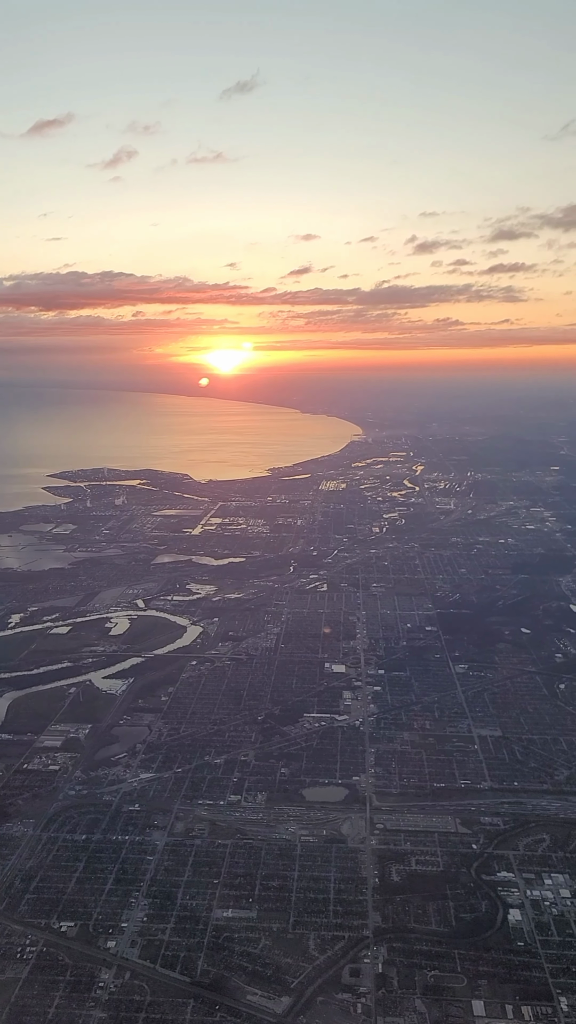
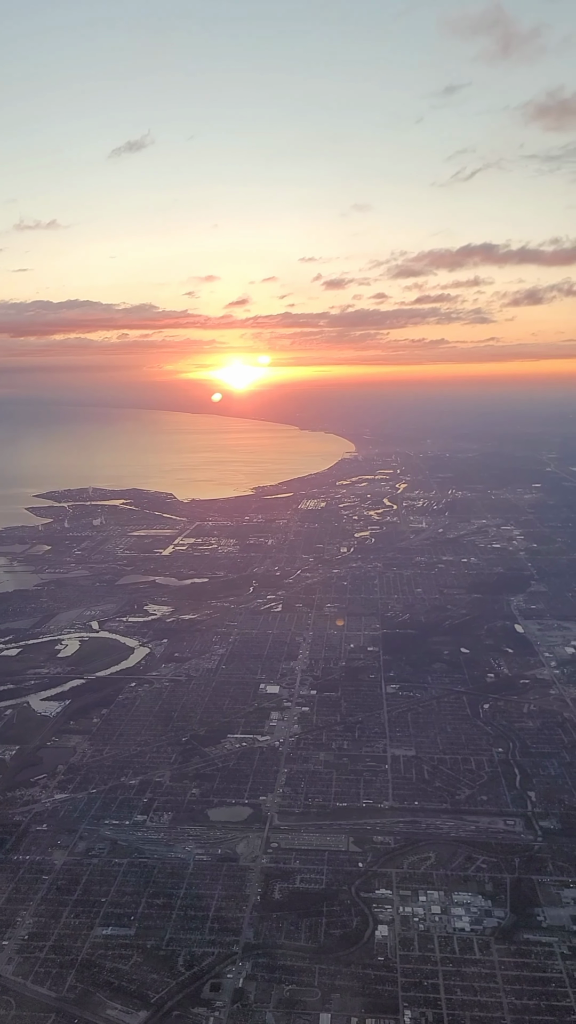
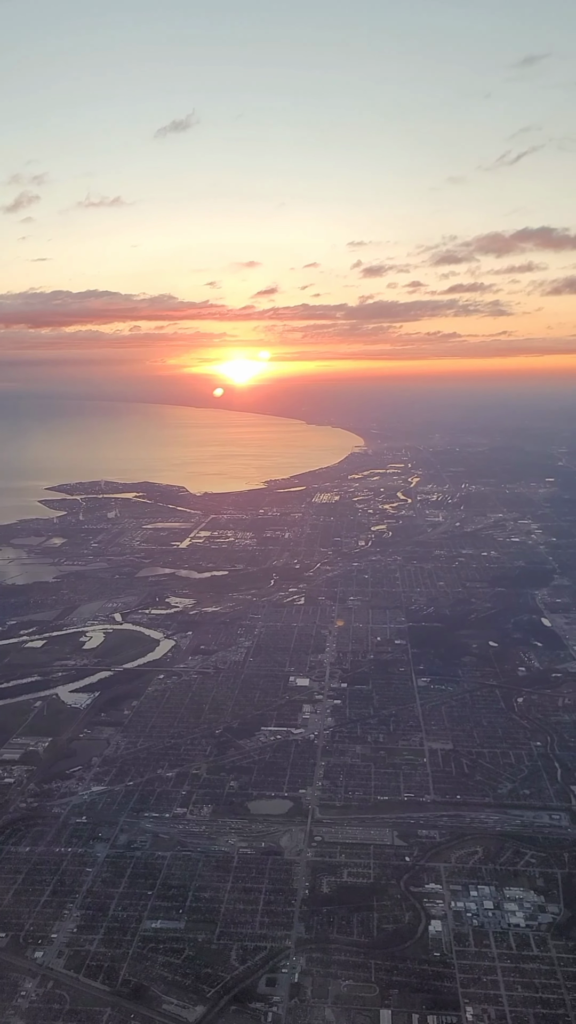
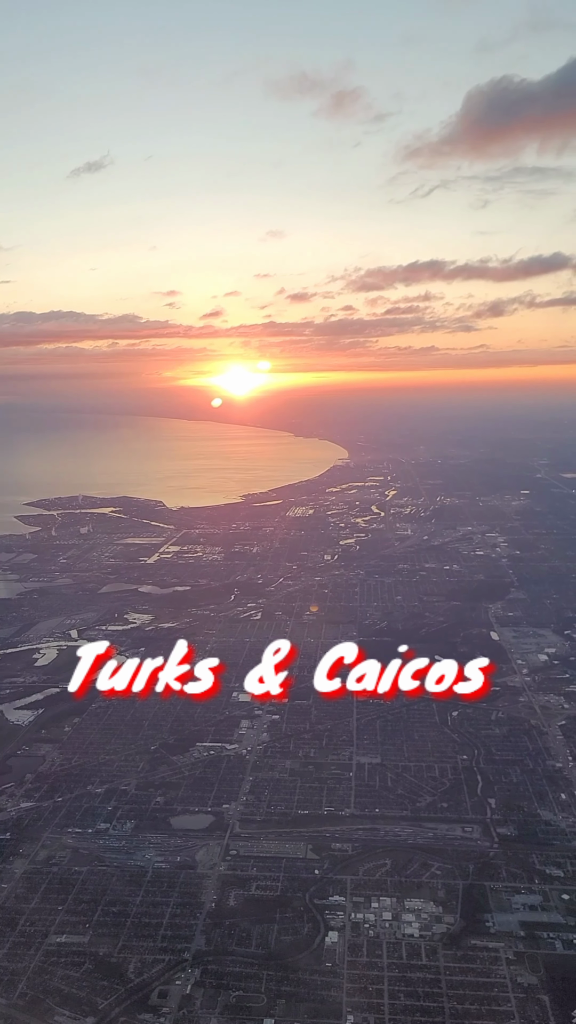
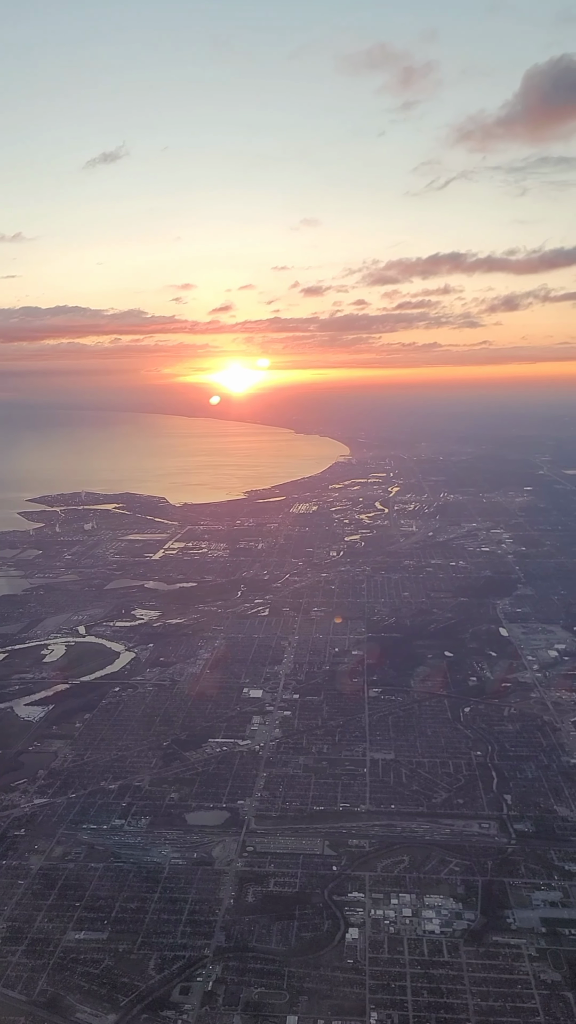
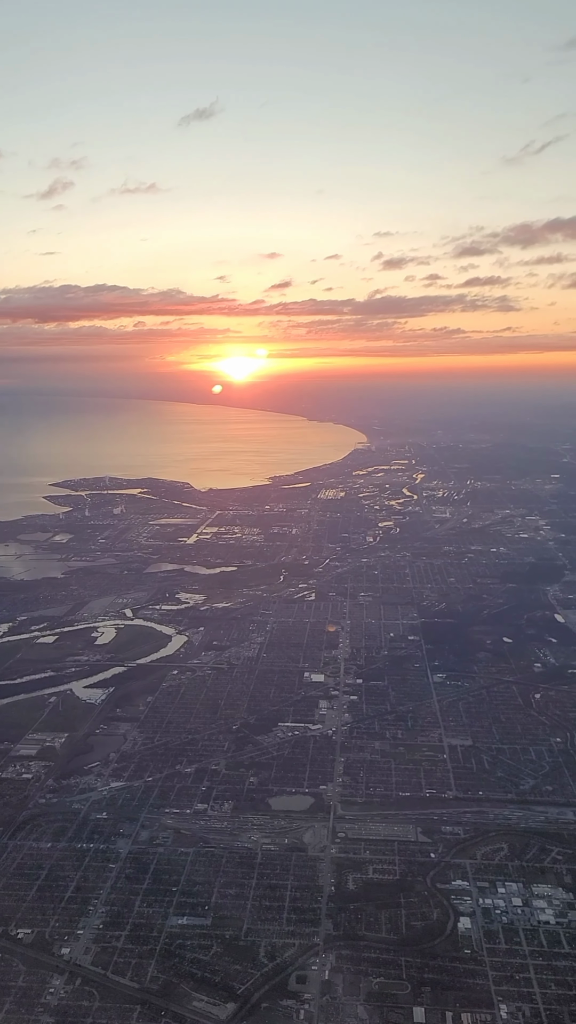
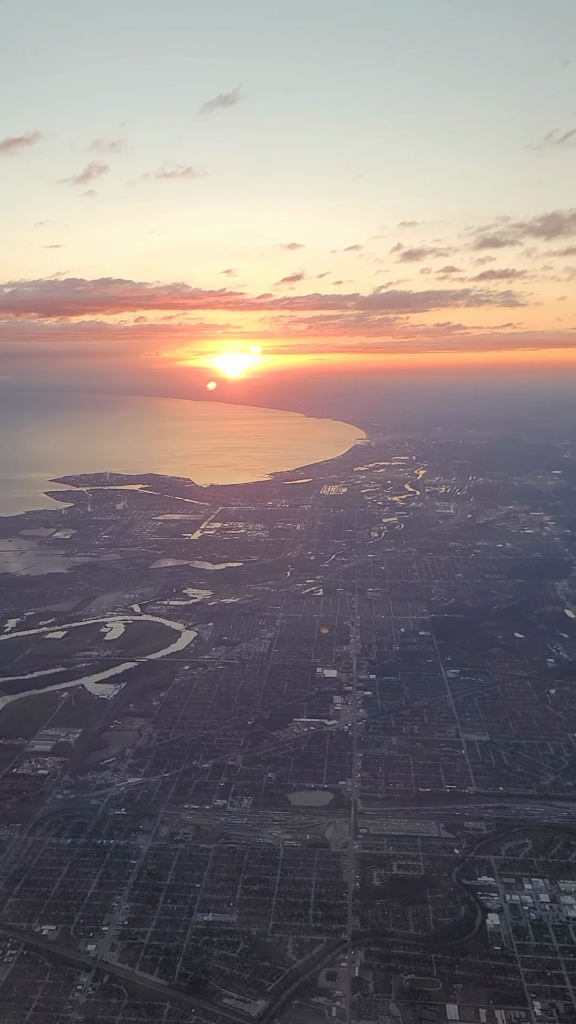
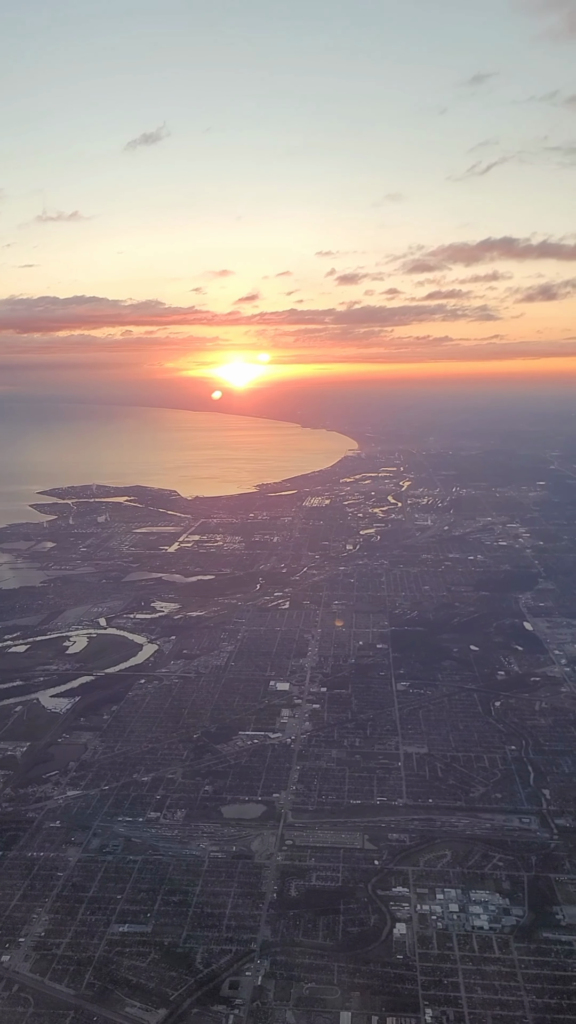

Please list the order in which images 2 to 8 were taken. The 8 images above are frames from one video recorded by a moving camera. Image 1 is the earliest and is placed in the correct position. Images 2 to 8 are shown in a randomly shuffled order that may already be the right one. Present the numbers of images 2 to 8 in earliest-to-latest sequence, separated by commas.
7, 6, 3, 8, 2, 5, 4
